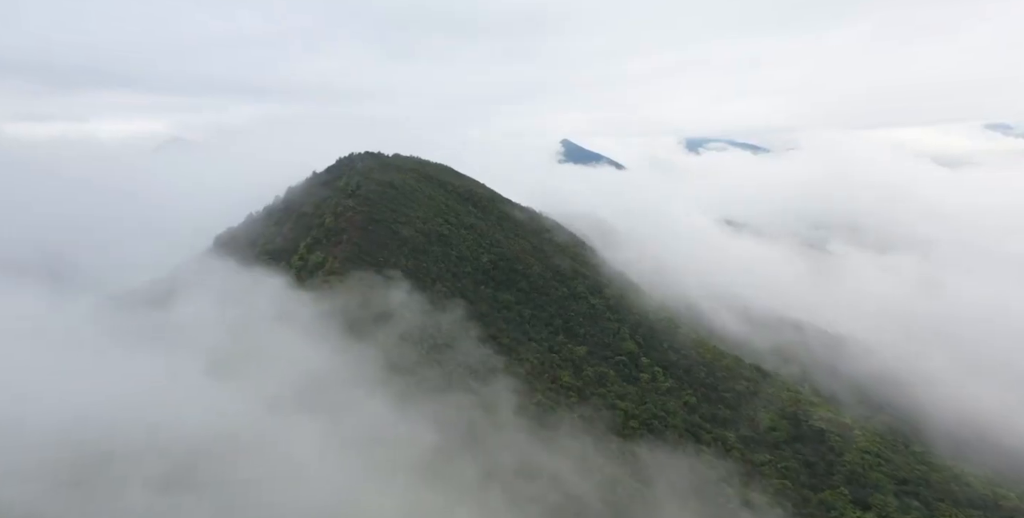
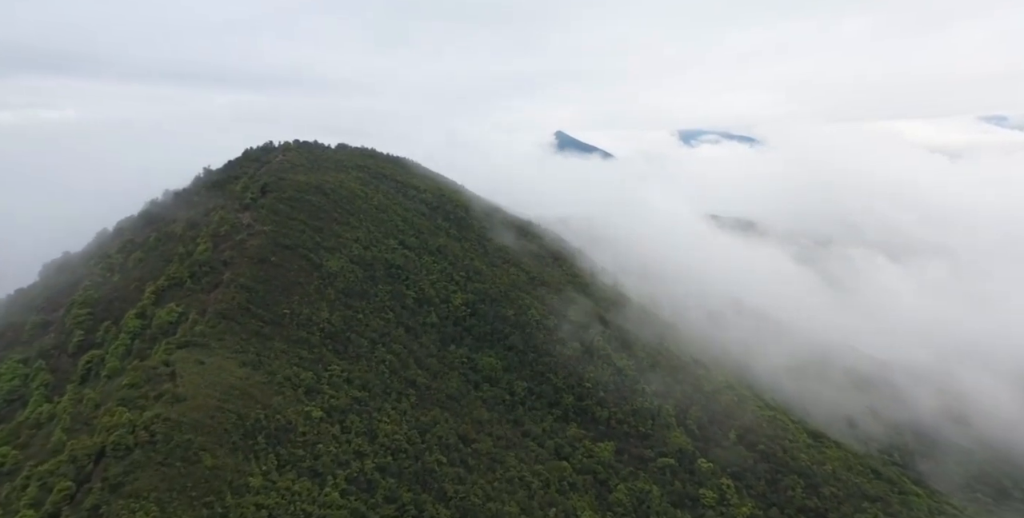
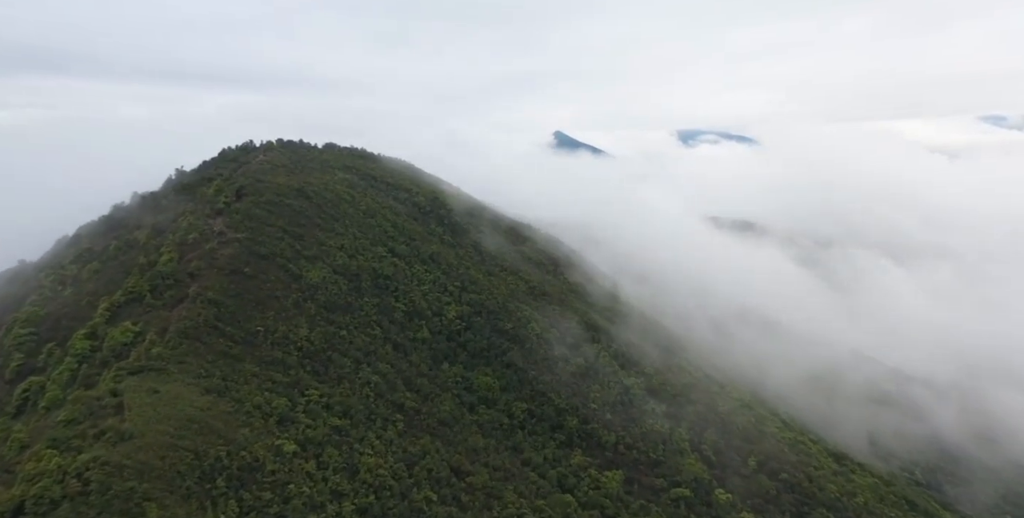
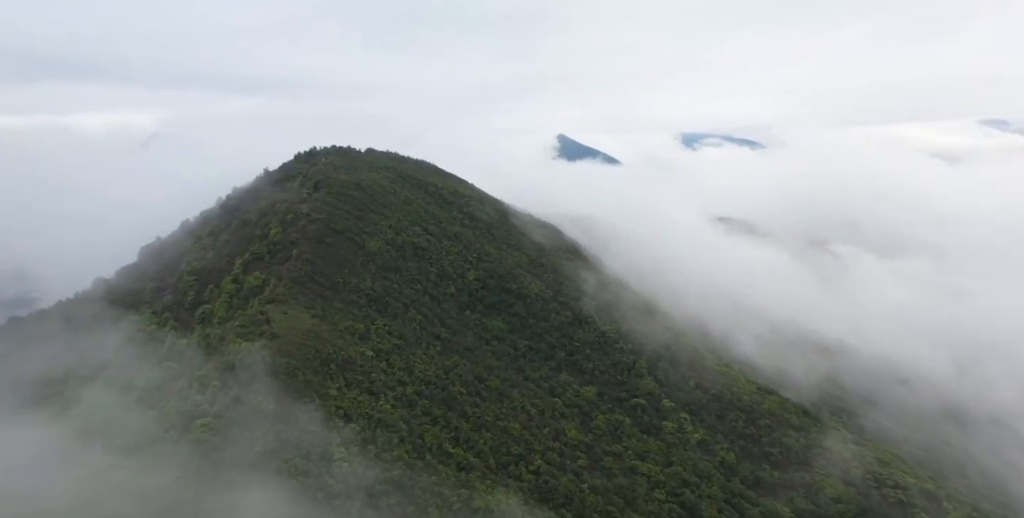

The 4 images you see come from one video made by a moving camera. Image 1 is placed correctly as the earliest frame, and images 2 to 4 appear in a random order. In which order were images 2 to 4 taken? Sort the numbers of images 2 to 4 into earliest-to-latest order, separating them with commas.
4, 2, 3
